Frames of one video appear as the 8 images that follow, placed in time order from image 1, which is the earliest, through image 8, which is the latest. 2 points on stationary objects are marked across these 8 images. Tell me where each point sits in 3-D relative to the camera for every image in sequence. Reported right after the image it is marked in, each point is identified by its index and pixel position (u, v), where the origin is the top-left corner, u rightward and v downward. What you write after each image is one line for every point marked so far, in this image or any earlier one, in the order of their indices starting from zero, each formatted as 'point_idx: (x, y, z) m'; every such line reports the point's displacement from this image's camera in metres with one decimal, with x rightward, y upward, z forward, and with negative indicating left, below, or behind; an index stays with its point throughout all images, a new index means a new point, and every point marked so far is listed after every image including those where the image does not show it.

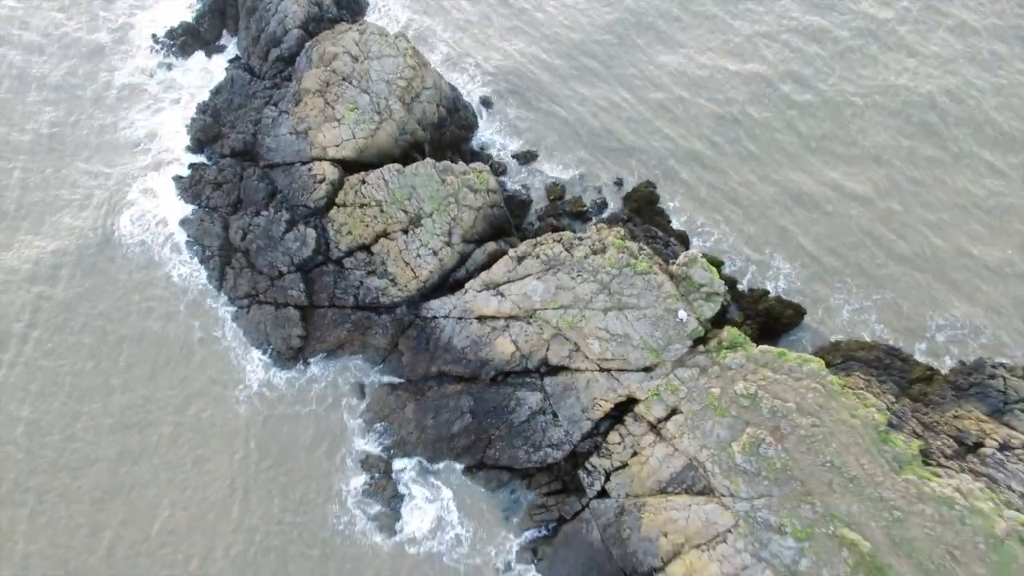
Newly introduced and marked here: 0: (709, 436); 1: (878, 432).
0: (+5.1, -3.8, +17.6) m
1: (+9.3, -3.7, +17.4) m
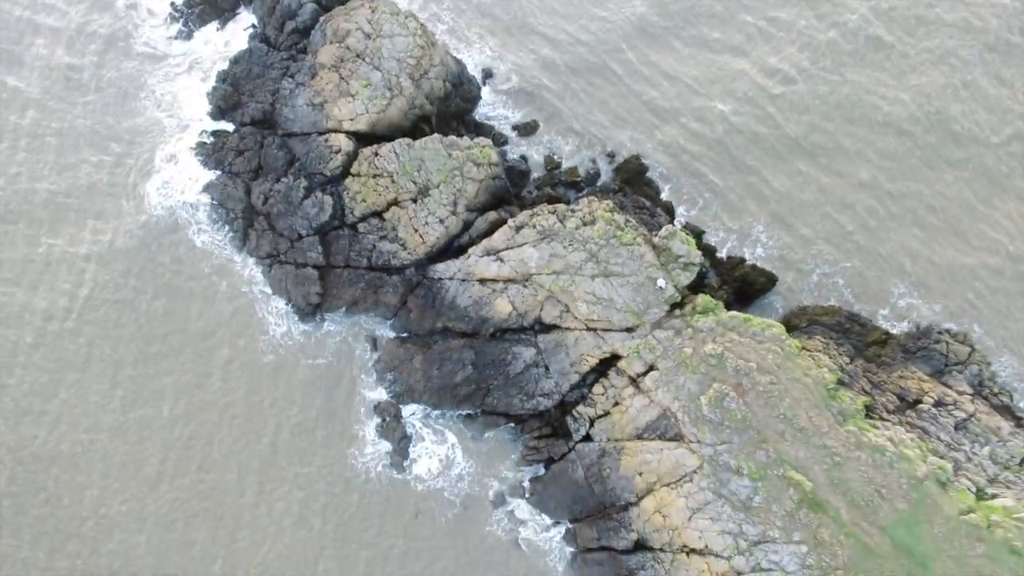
0: (+5.0, -3.0, +20.0) m
1: (+9.2, -3.0, +19.9) m
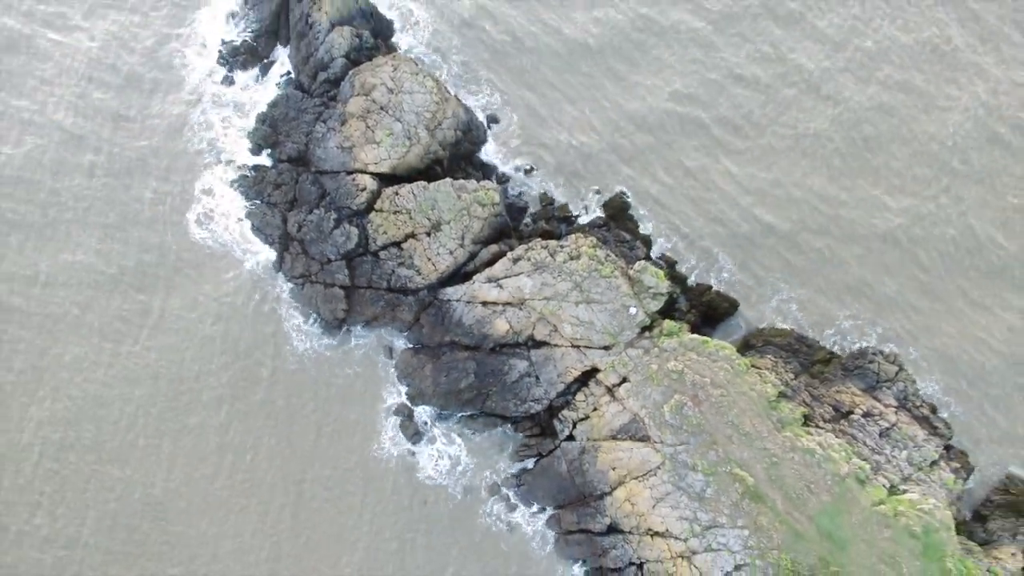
0: (+4.8, -3.9, +24.0) m
1: (+9.0, -4.0, +23.9) m
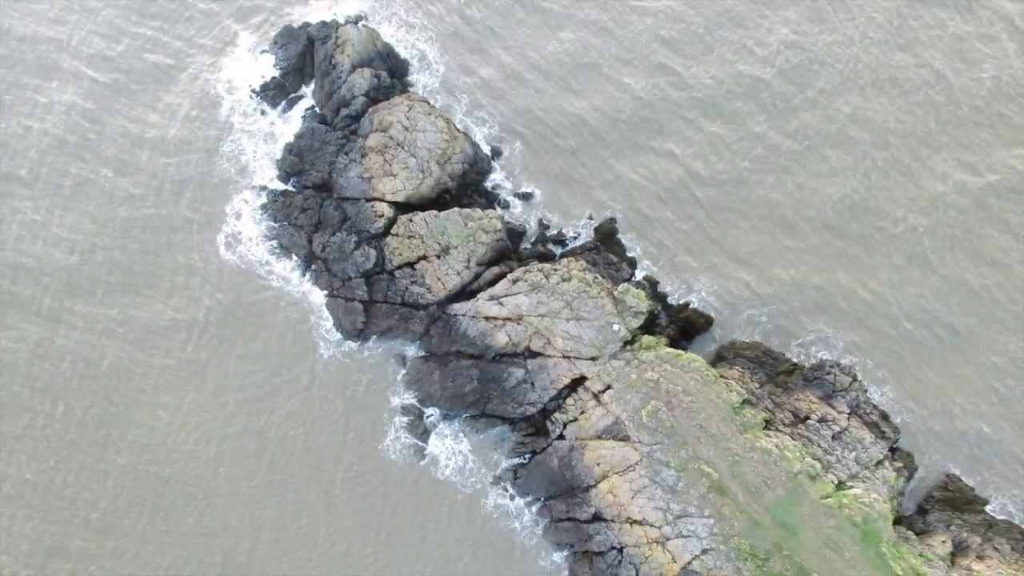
0: (+4.7, -4.7, +27.6) m
1: (+8.9, -4.8, +27.5) m
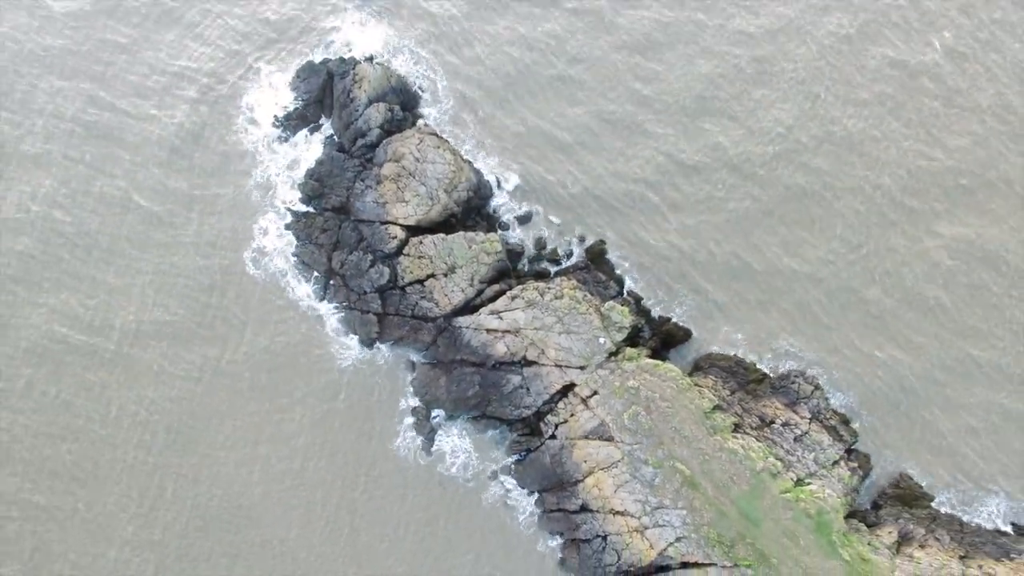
0: (+4.6, -5.5, +31.2) m
1: (+8.8, -5.7, +31.0) m
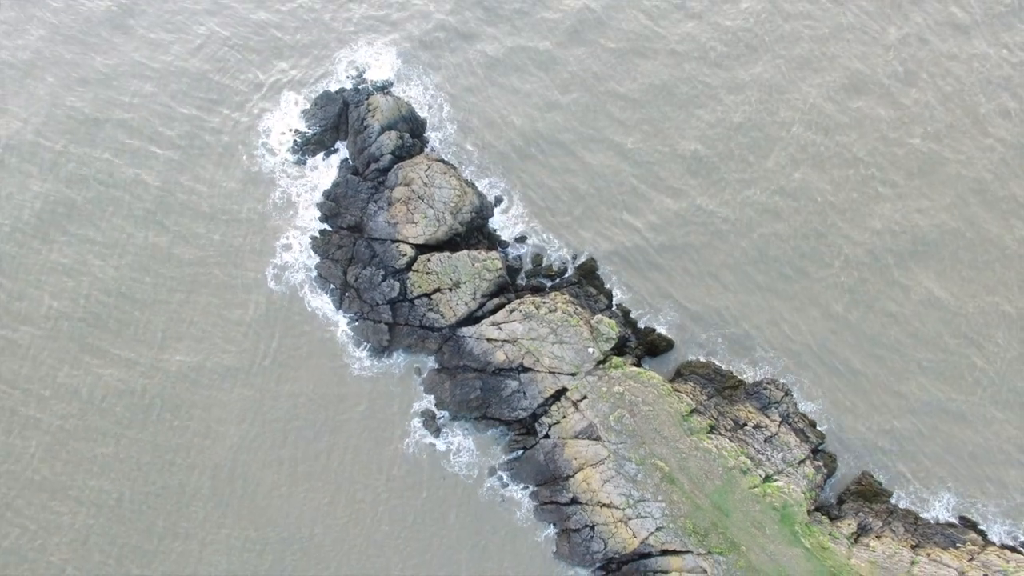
0: (+4.5, -6.3, +34.7) m
1: (+8.7, -6.5, +34.5) m
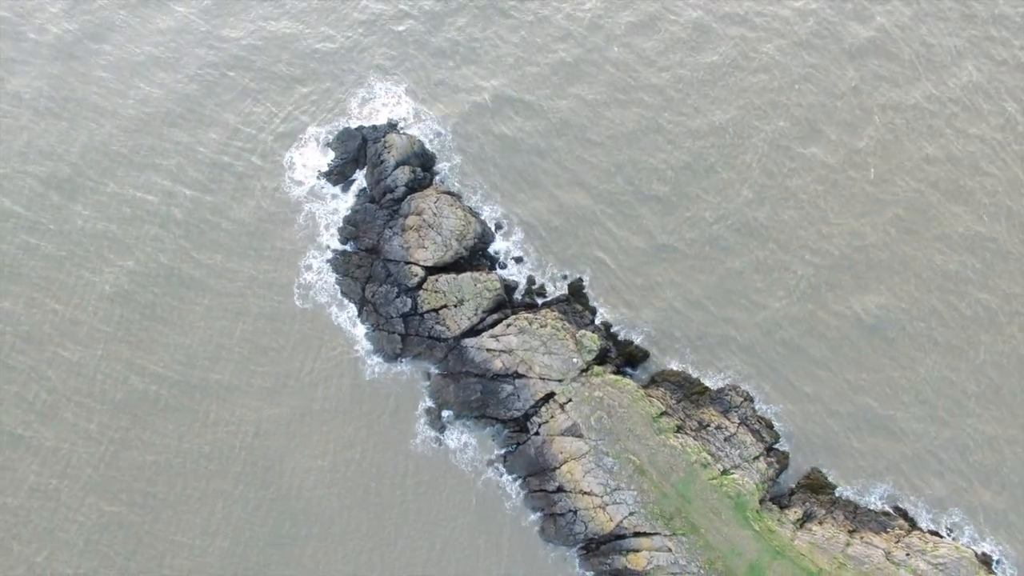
0: (+4.2, -7.4, +40.4) m
1: (+8.4, -7.6, +40.2) m
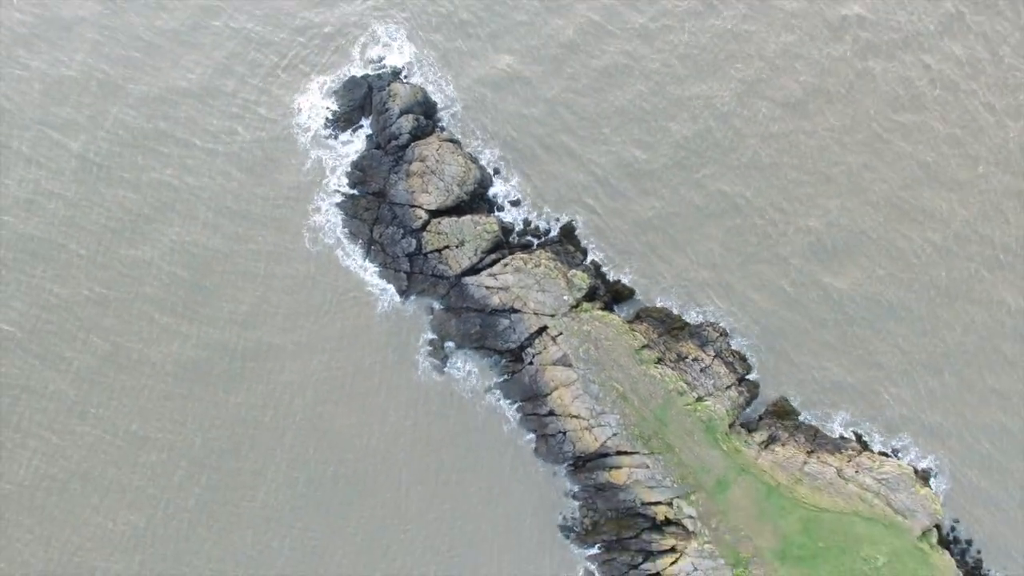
0: (+4.0, -3.7, +44.5) m
1: (+8.2, -4.0, +44.4) m
